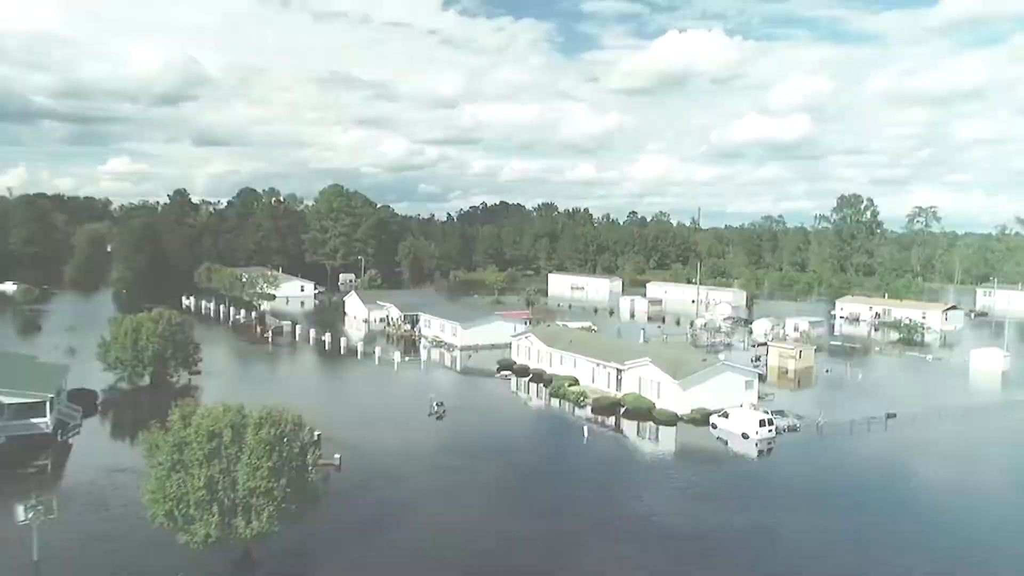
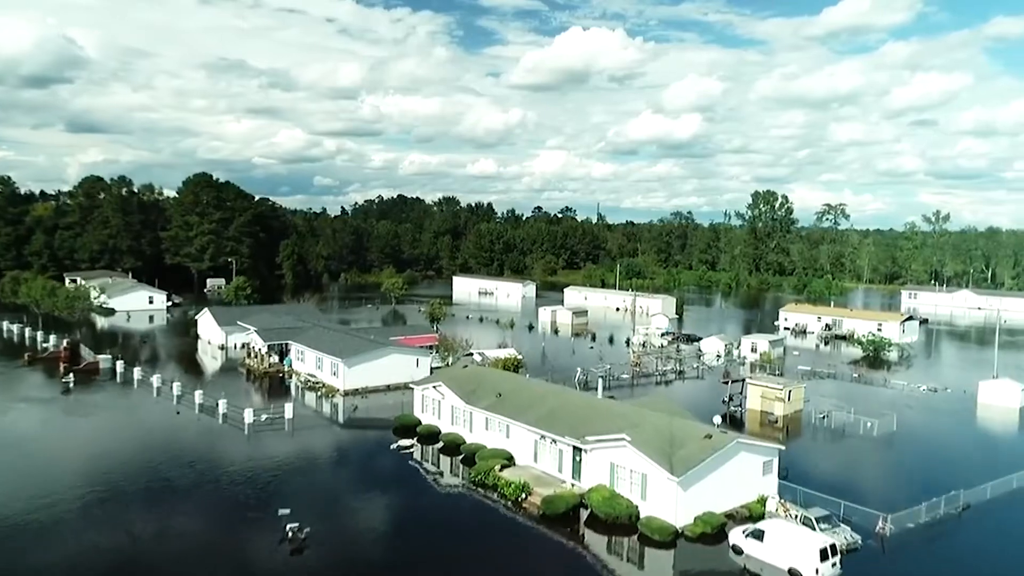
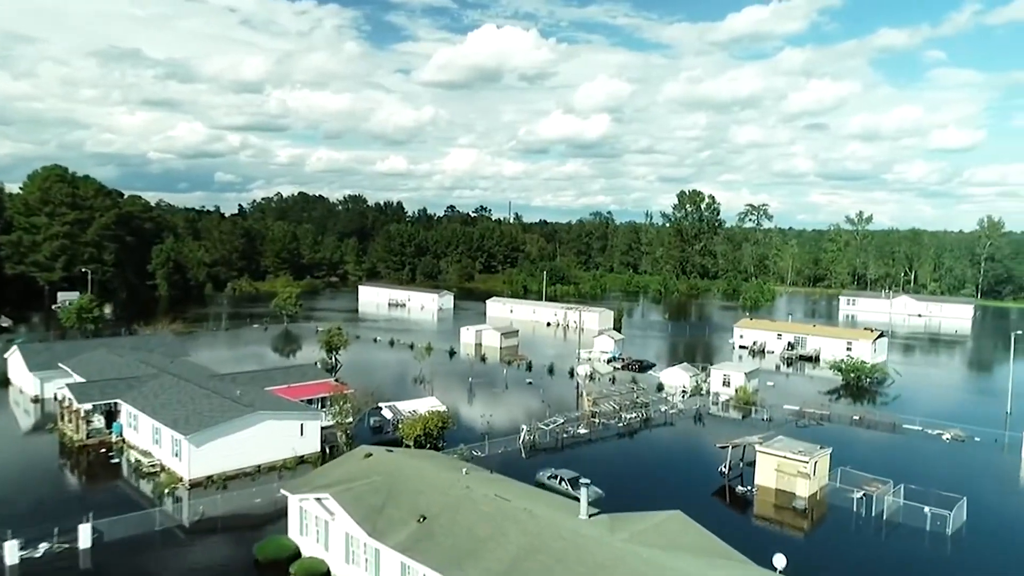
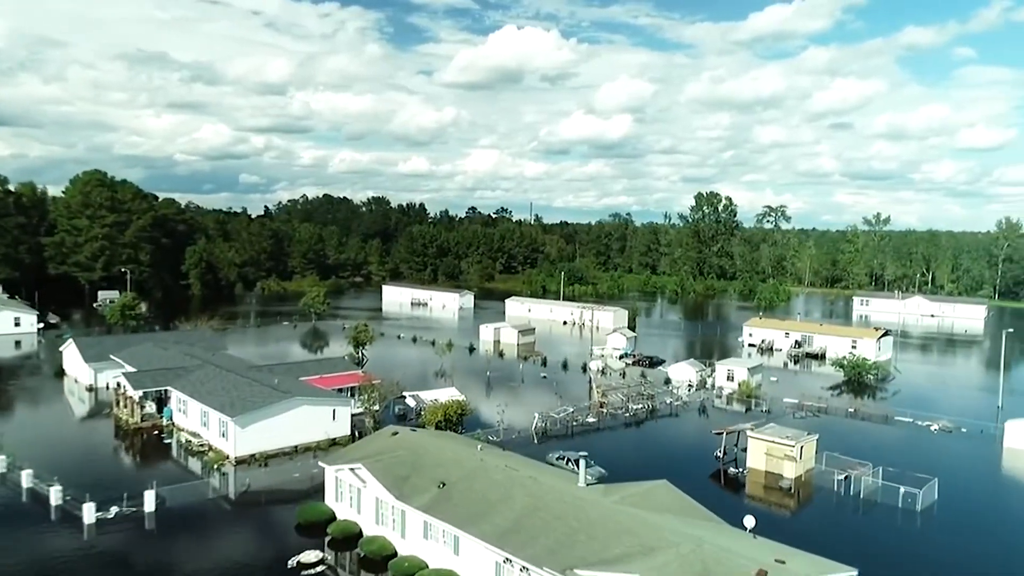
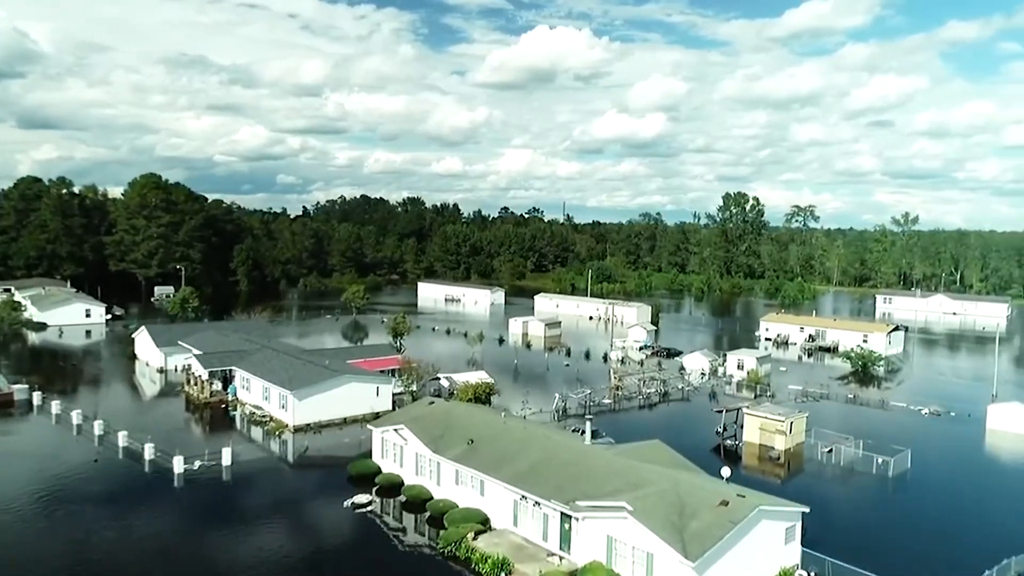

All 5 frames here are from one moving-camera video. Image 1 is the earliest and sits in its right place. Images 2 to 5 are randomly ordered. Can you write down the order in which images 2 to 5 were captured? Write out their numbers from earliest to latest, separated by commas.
2, 5, 4, 3
